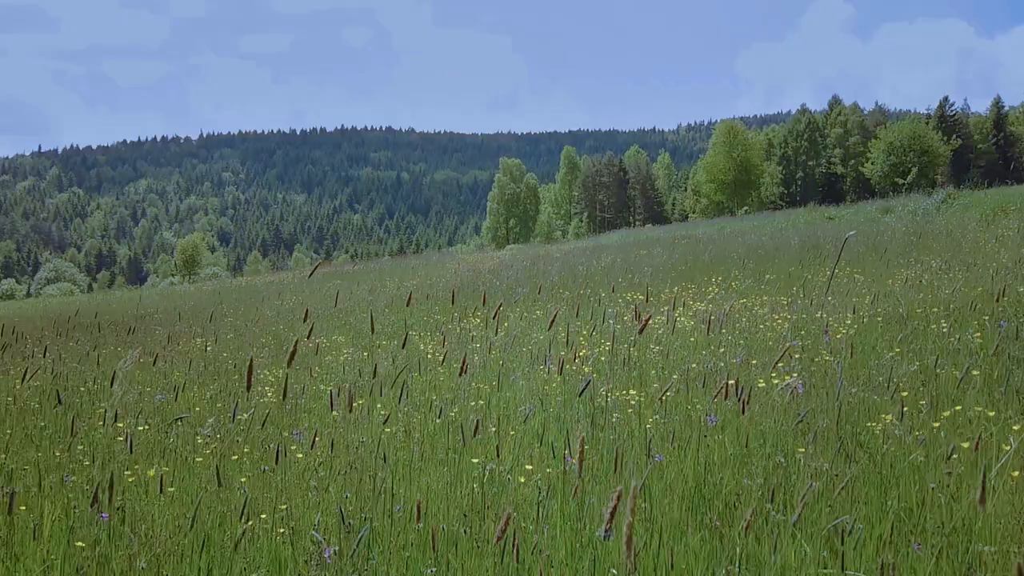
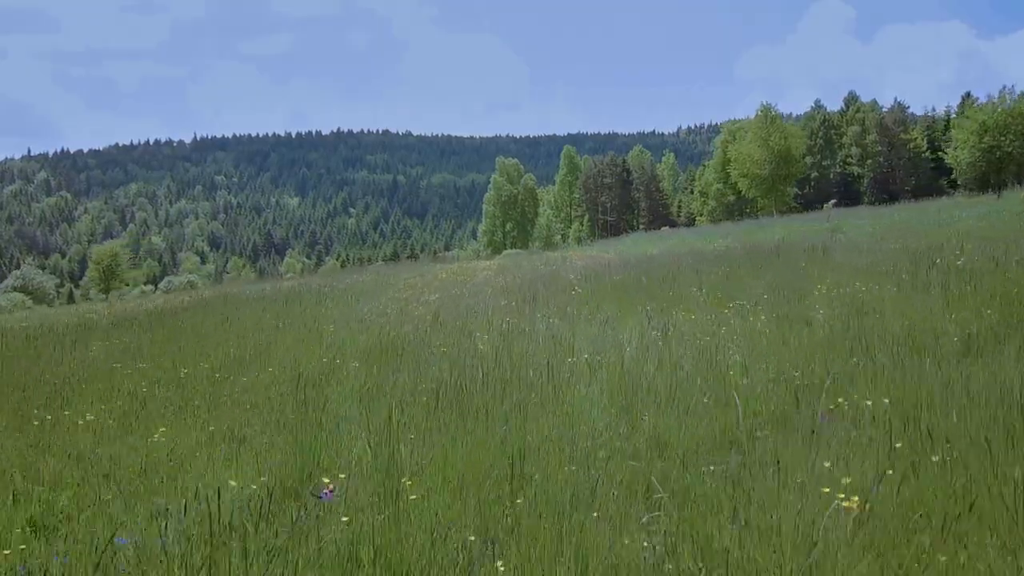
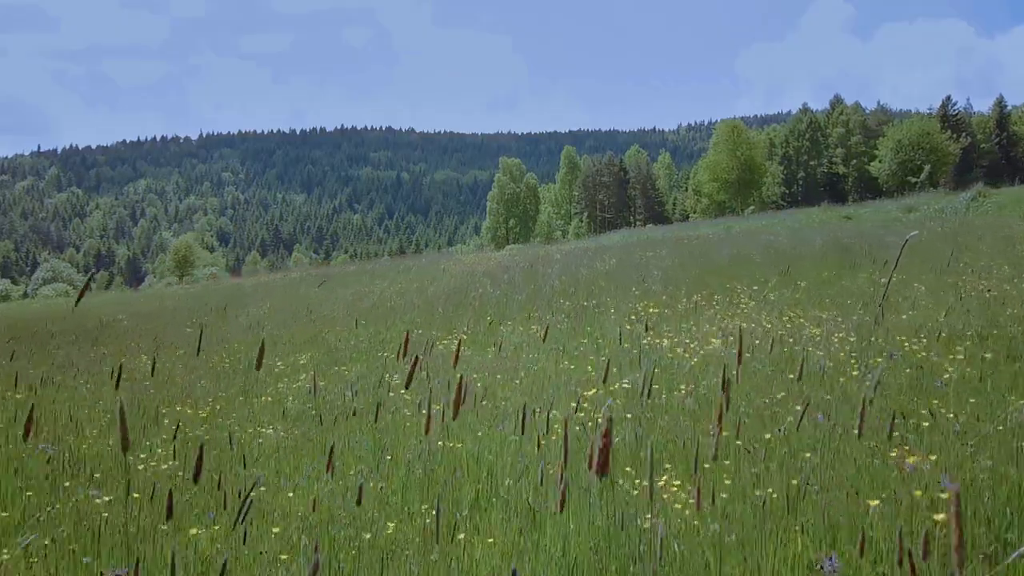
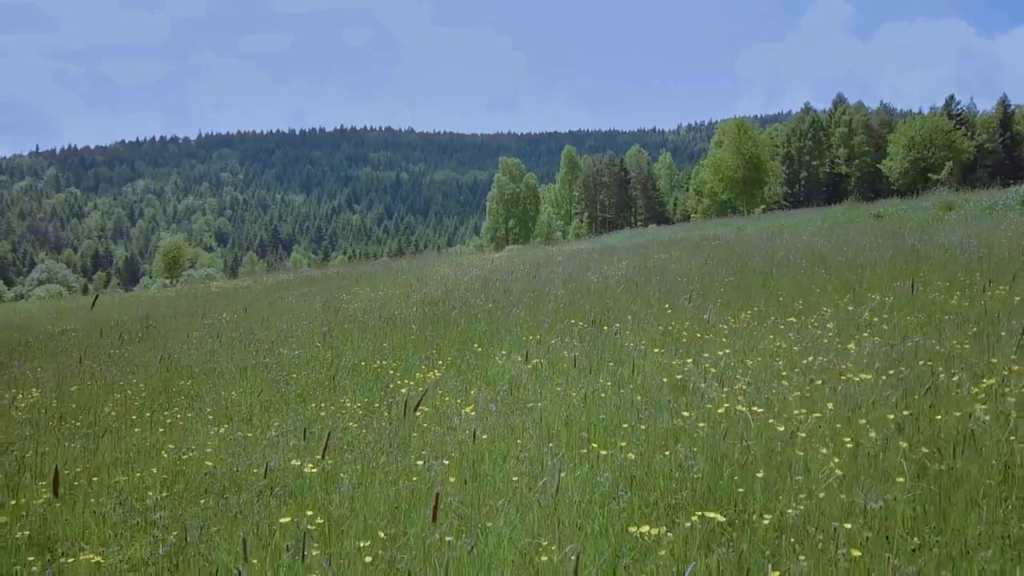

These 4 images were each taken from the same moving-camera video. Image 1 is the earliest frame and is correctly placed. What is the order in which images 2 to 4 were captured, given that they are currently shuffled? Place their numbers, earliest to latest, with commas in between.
3, 4, 2
